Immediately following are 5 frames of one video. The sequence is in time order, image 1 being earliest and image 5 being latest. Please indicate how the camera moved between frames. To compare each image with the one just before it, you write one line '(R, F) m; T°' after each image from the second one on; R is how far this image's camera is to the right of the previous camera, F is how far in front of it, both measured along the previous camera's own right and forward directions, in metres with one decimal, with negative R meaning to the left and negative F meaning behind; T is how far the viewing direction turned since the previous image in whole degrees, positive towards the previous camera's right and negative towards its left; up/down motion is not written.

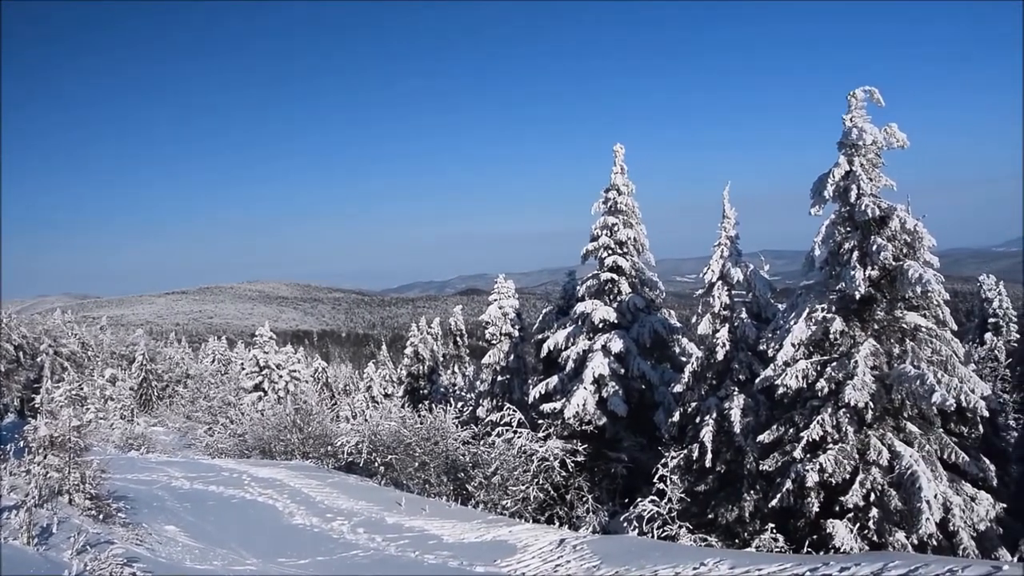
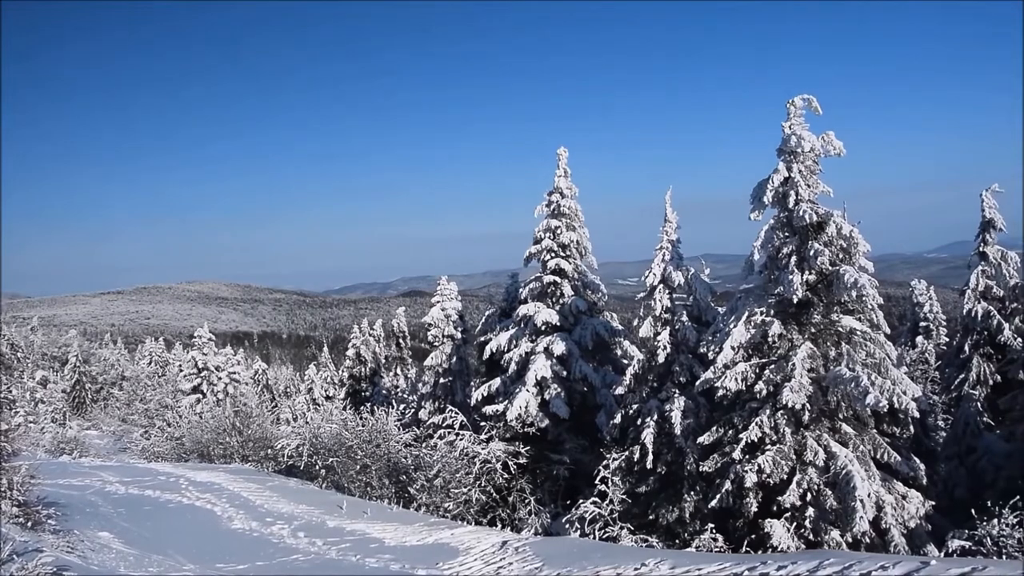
(+0.4, 0.0) m; +3°
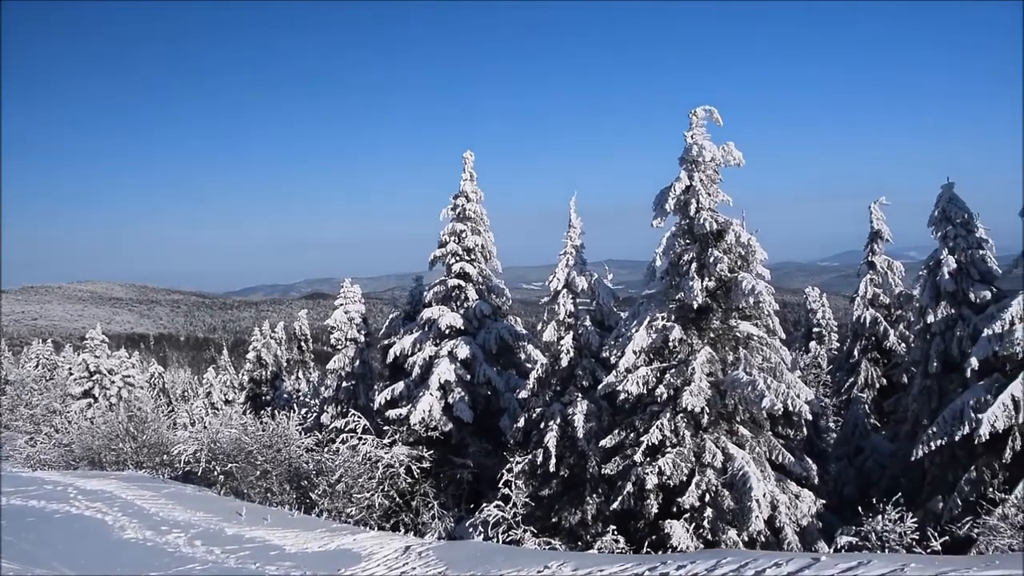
(+0.7, 0.0) m; +4°
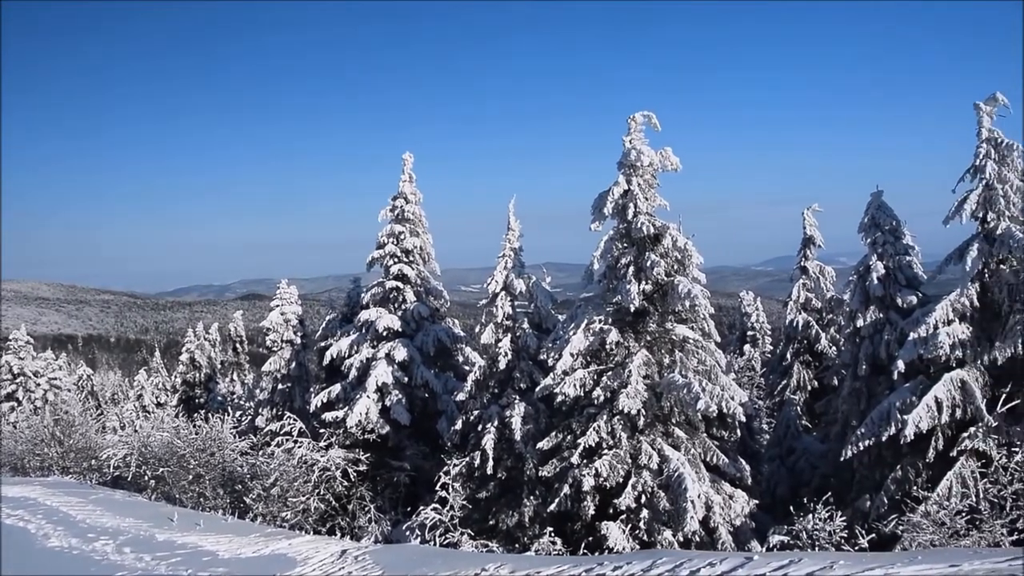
(+0.5, -0.1) m; +3°
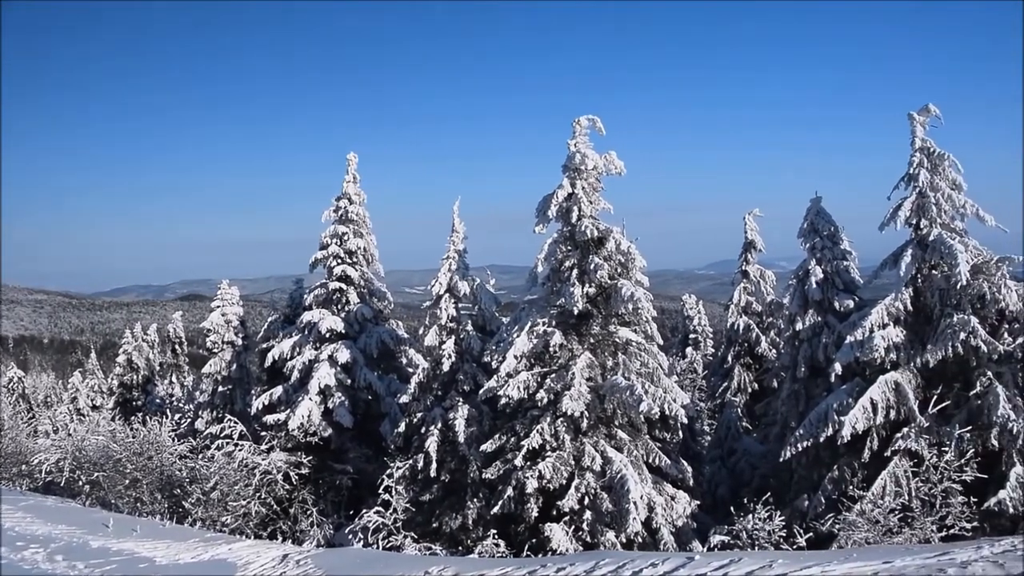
(+0.5, -0.1) m; +2°
